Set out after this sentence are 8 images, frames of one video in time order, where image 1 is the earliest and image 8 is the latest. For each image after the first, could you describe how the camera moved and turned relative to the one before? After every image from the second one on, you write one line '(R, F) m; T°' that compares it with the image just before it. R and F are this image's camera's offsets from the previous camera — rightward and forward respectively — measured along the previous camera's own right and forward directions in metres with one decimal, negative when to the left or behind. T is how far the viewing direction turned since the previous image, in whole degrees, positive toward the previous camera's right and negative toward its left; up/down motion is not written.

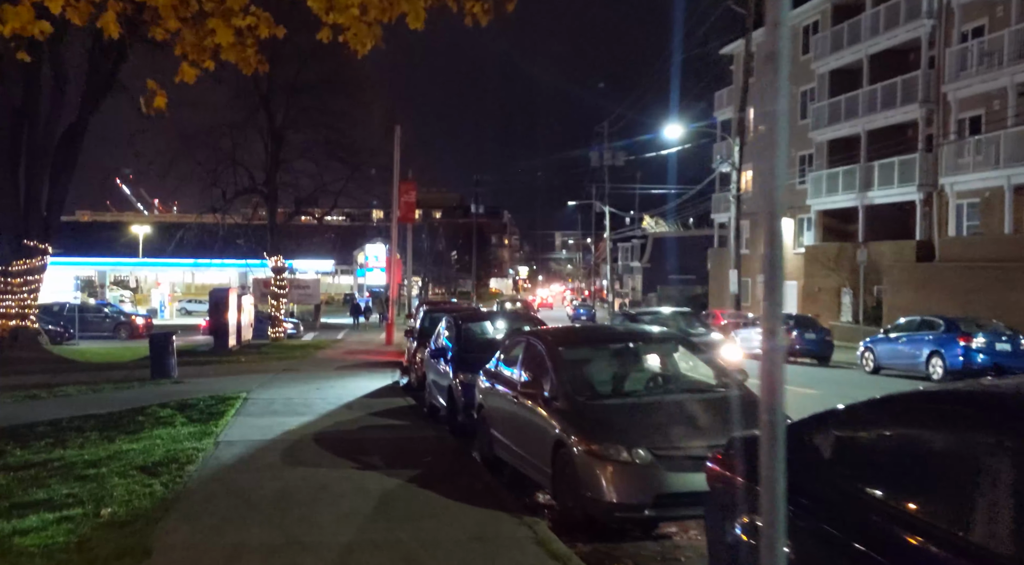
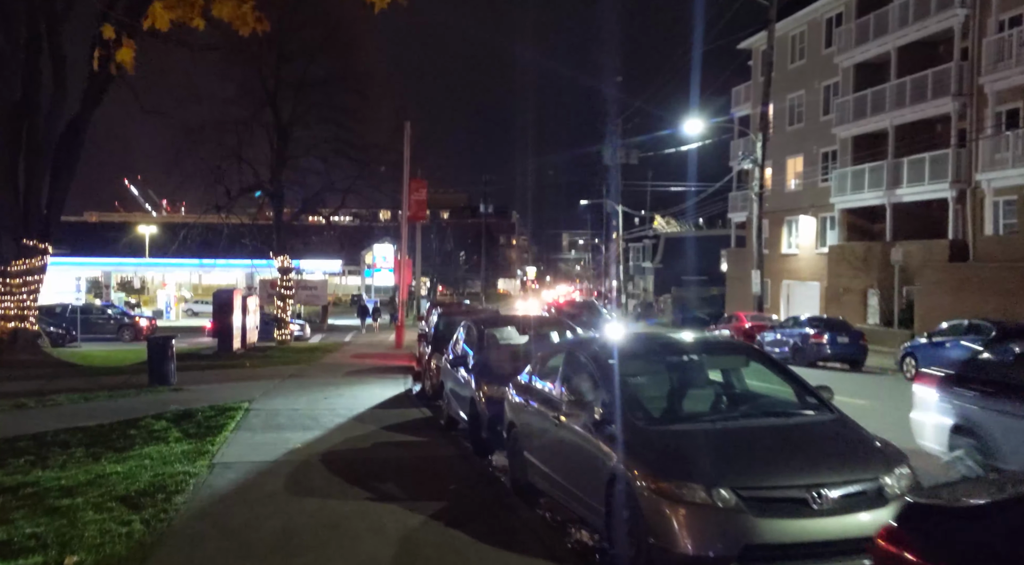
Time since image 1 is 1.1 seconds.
(-0.2, +1.0) m; 0°
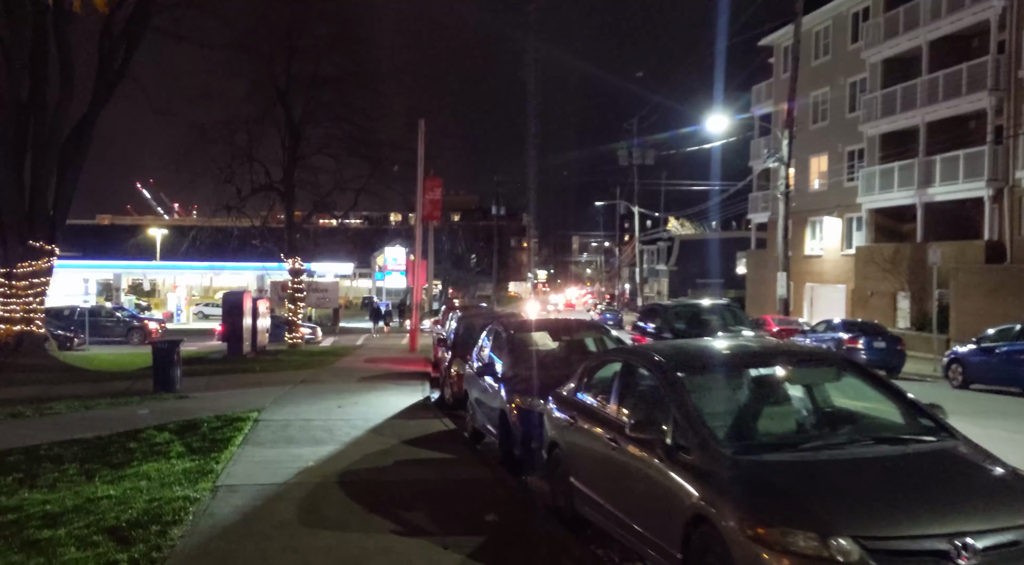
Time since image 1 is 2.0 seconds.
(-0.2, +0.8) m; -1°
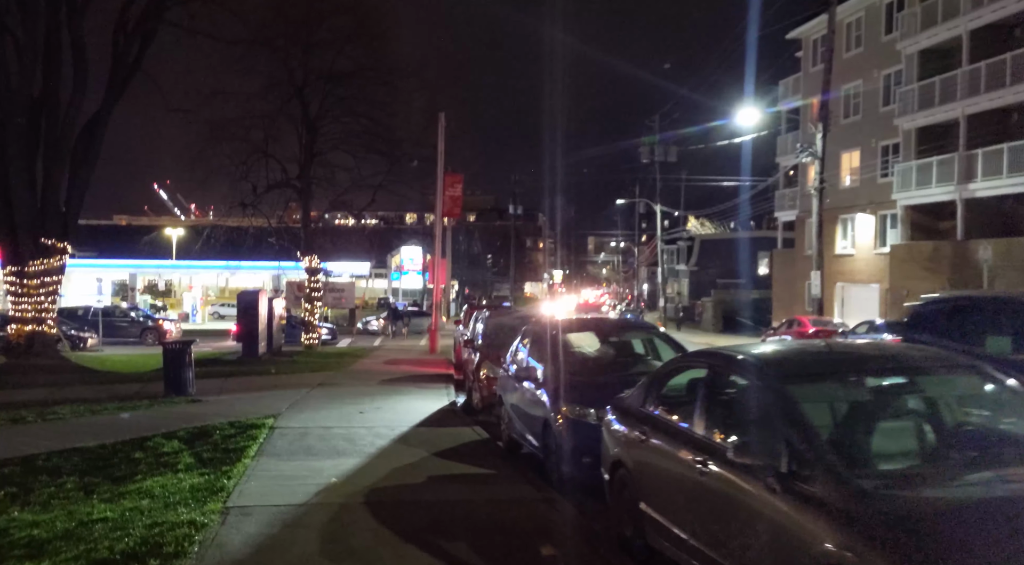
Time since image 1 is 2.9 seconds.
(-0.3, +0.8) m; -1°
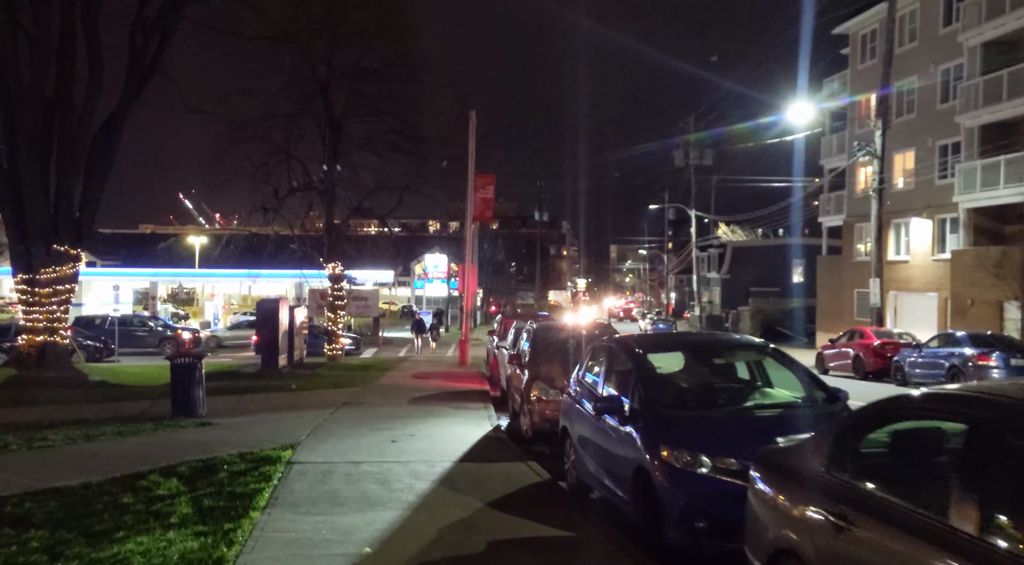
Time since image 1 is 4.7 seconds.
(-0.4, +1.6) m; -1°
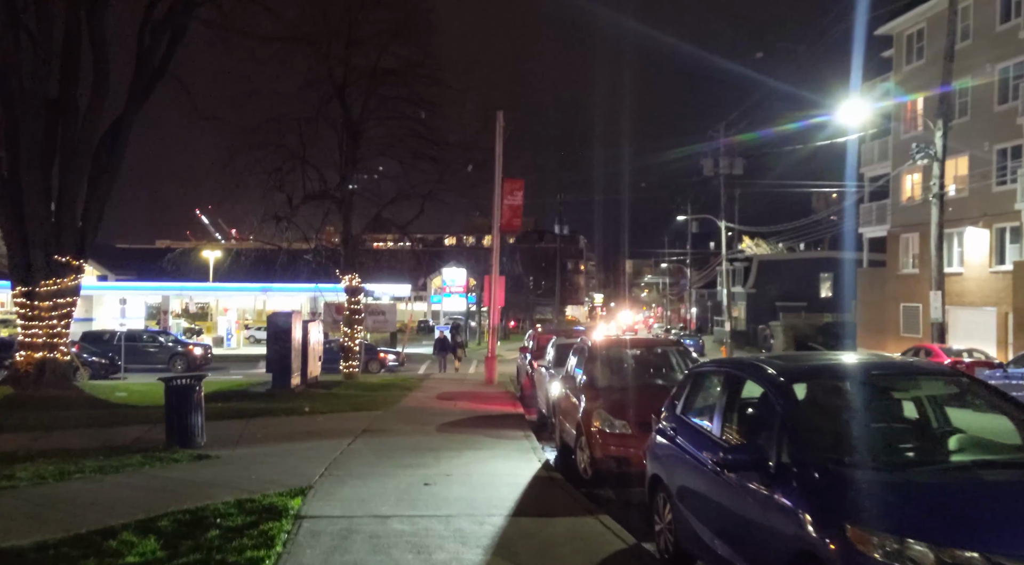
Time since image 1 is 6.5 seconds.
(-0.4, +1.7) m; -1°
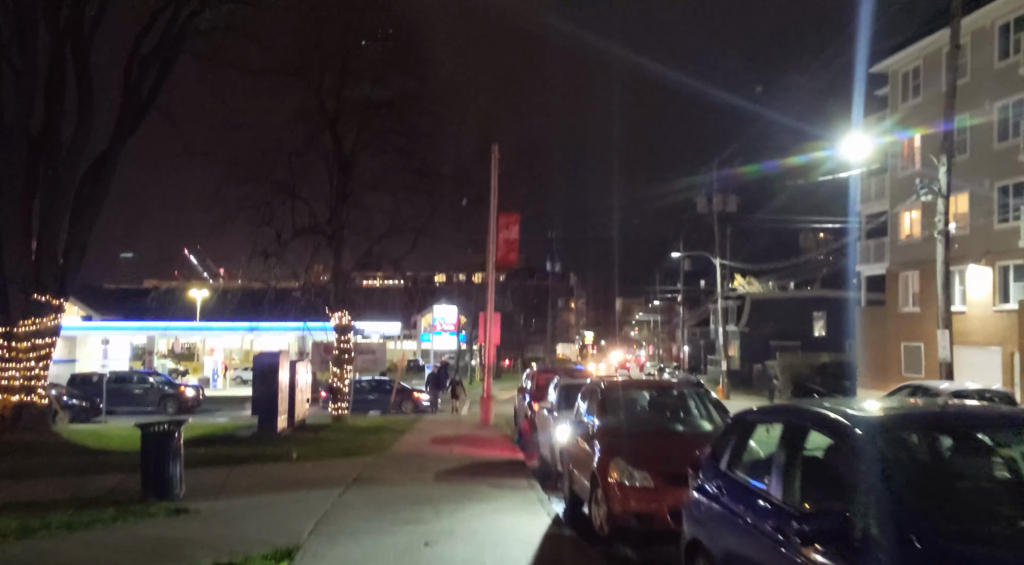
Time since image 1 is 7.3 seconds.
(-0.2, +0.7) m; +1°
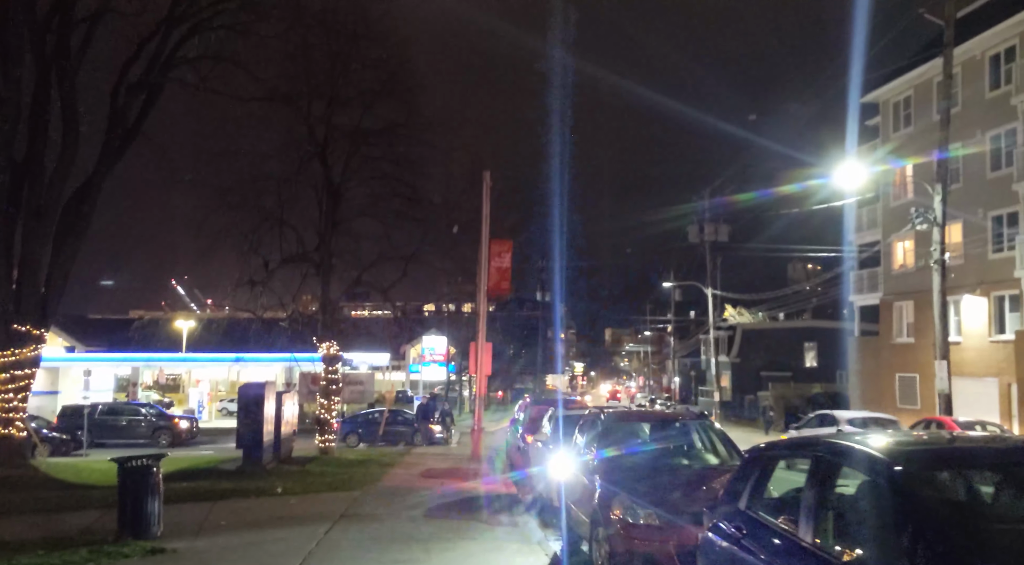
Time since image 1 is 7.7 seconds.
(-0.1, +0.4) m; +1°
